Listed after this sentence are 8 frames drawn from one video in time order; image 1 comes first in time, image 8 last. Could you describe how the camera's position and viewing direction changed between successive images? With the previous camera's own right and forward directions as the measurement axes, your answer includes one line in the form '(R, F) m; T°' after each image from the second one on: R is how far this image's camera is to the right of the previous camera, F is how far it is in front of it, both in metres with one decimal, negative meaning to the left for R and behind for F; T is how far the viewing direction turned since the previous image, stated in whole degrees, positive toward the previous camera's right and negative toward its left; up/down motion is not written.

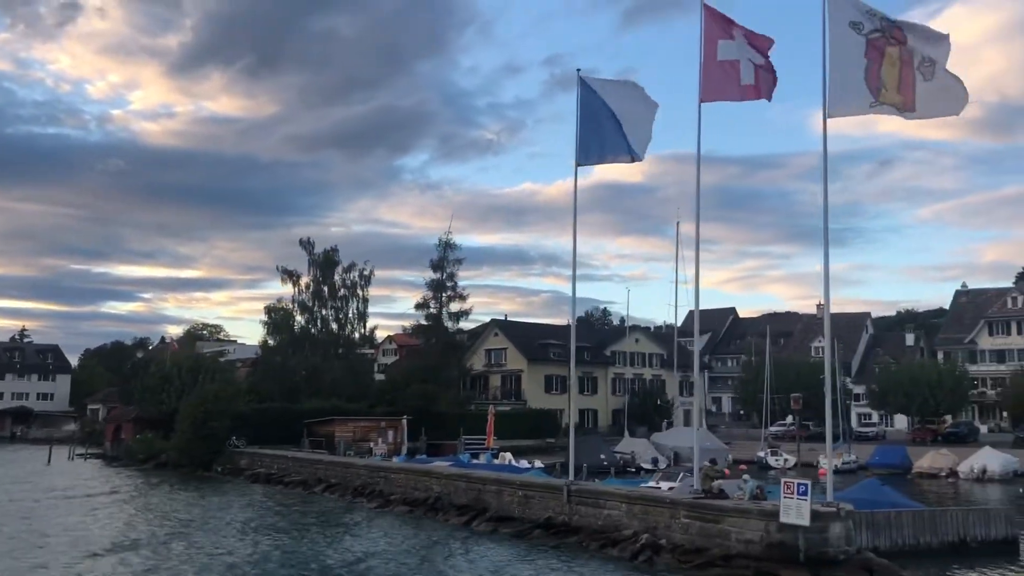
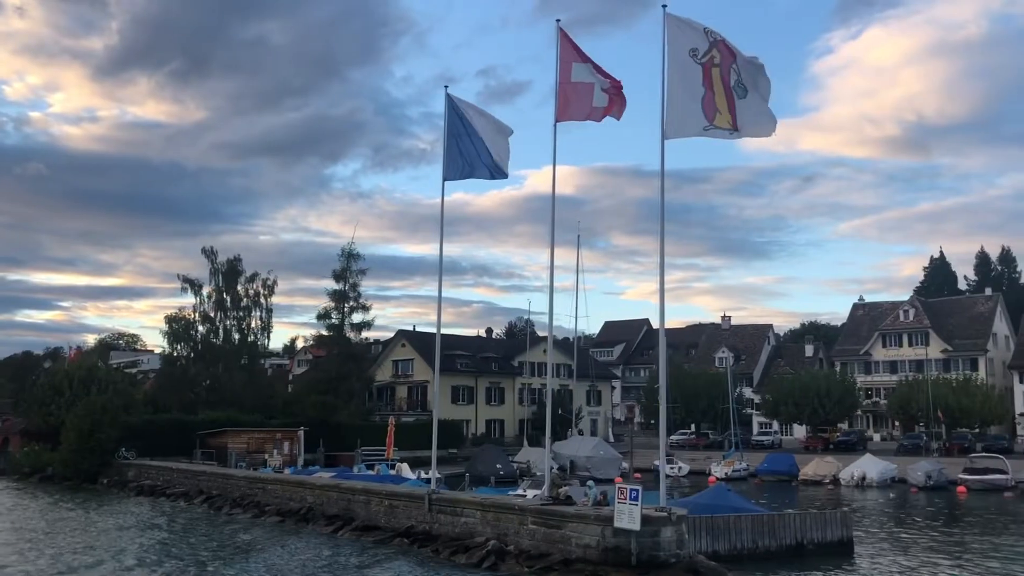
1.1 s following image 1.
(+1.7, -0.5) m; +4°
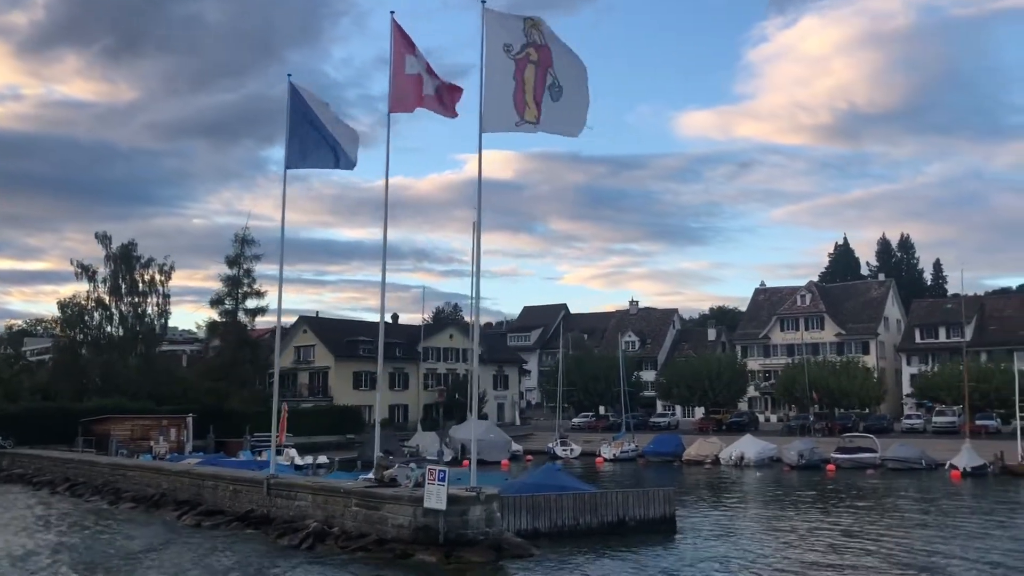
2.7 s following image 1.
(+2.5, -0.7) m; +4°
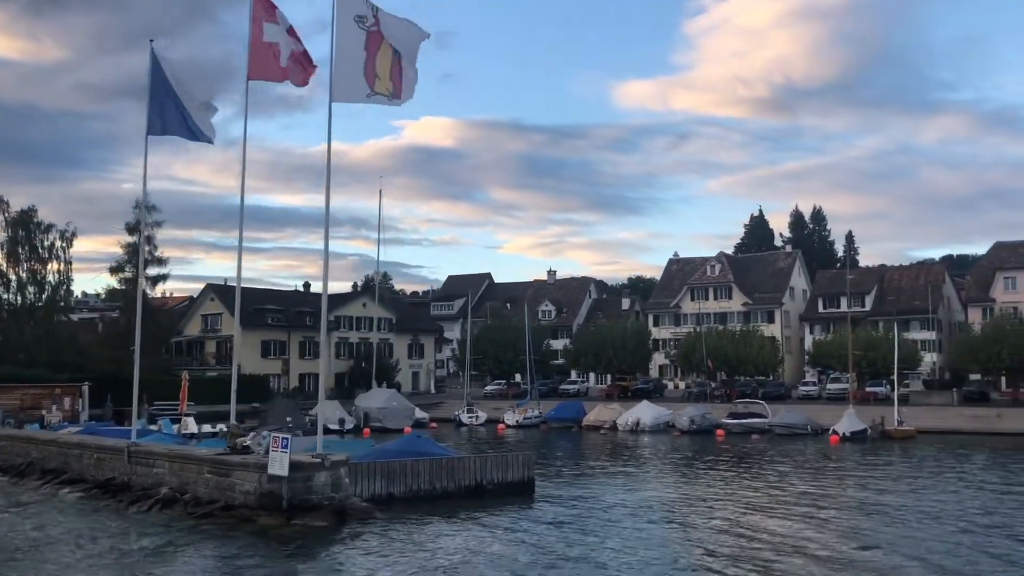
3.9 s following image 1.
(+1.9, -0.5) m; +4°
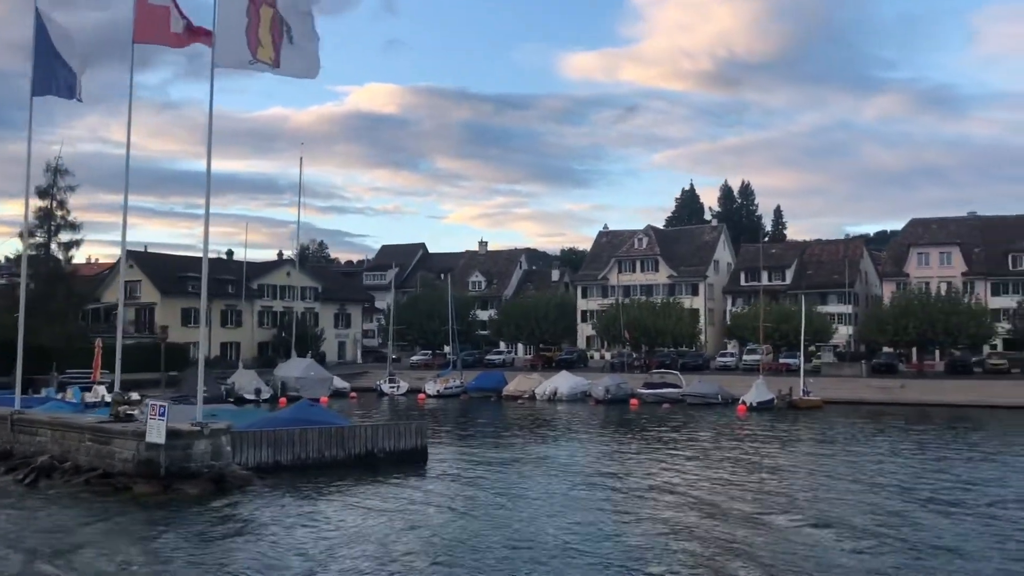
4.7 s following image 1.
(+1.3, -0.2) m; +3°
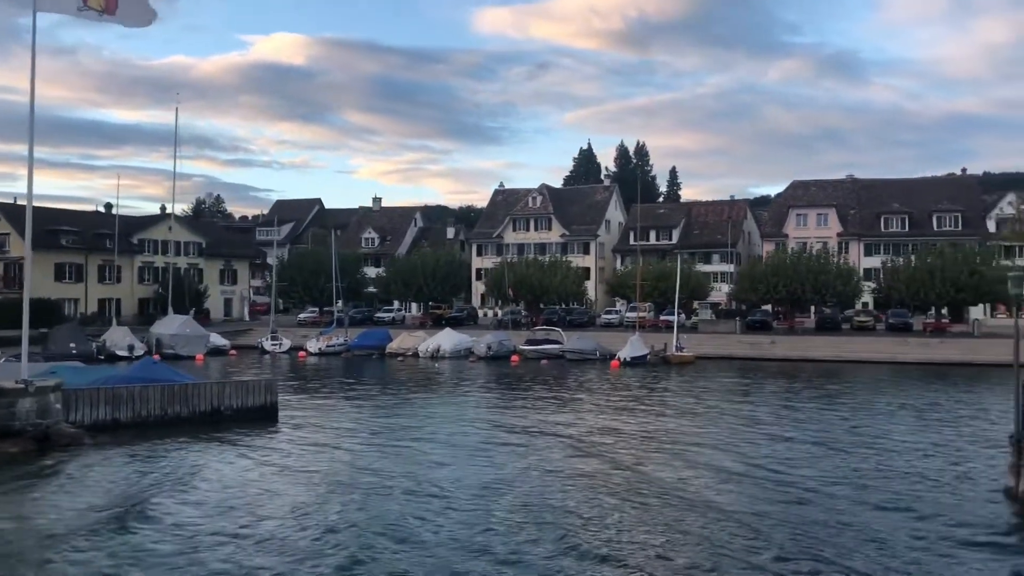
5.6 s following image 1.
(+1.5, -0.2) m; +5°
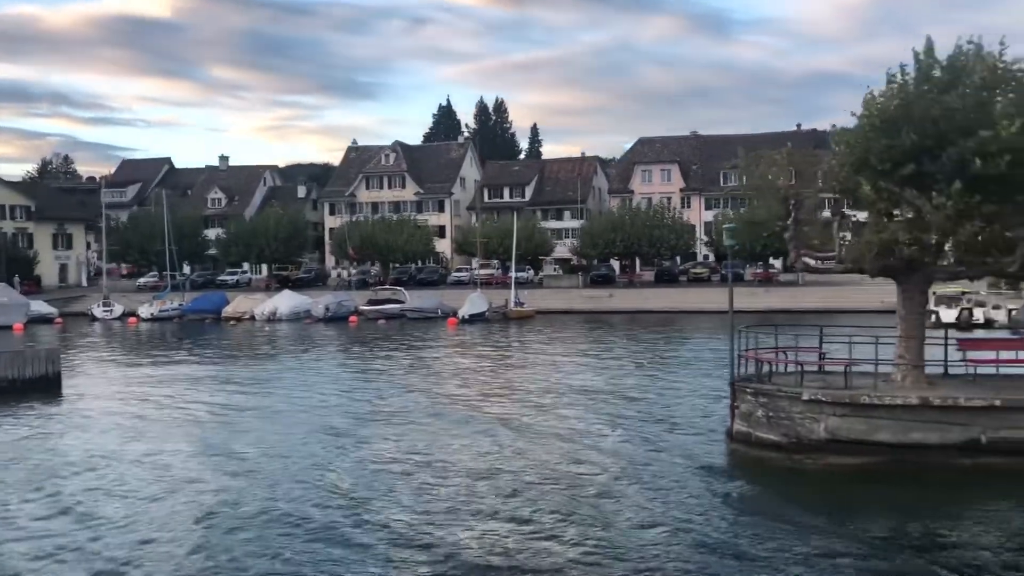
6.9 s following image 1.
(+2.3, -0.2) m; +7°
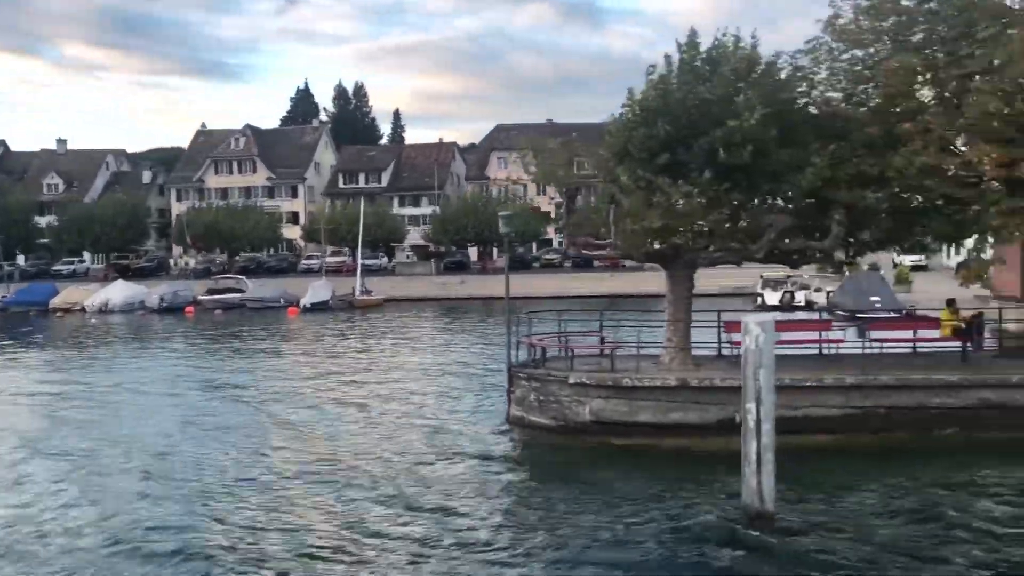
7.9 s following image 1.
(+1.6, 0.0) m; +7°
